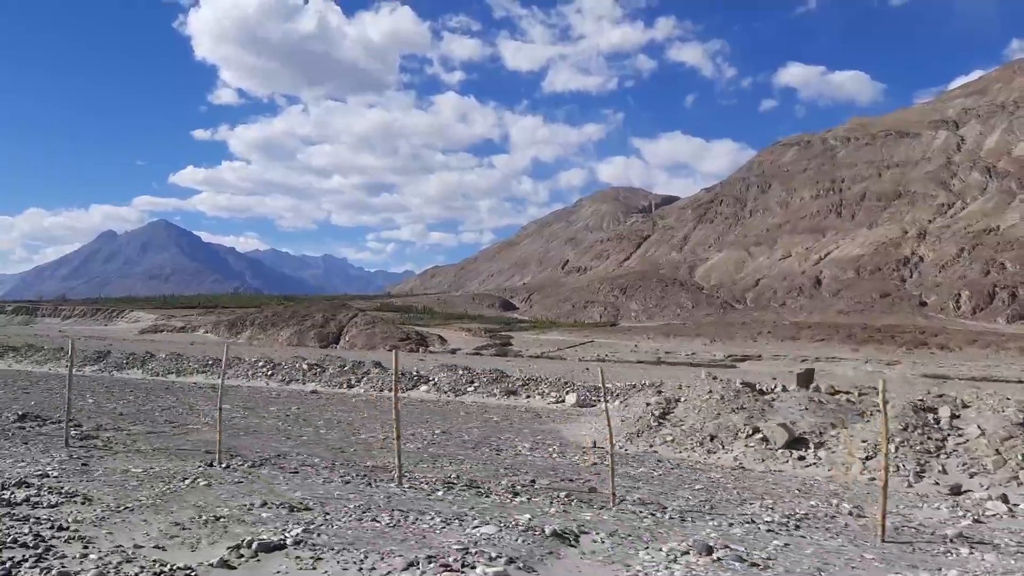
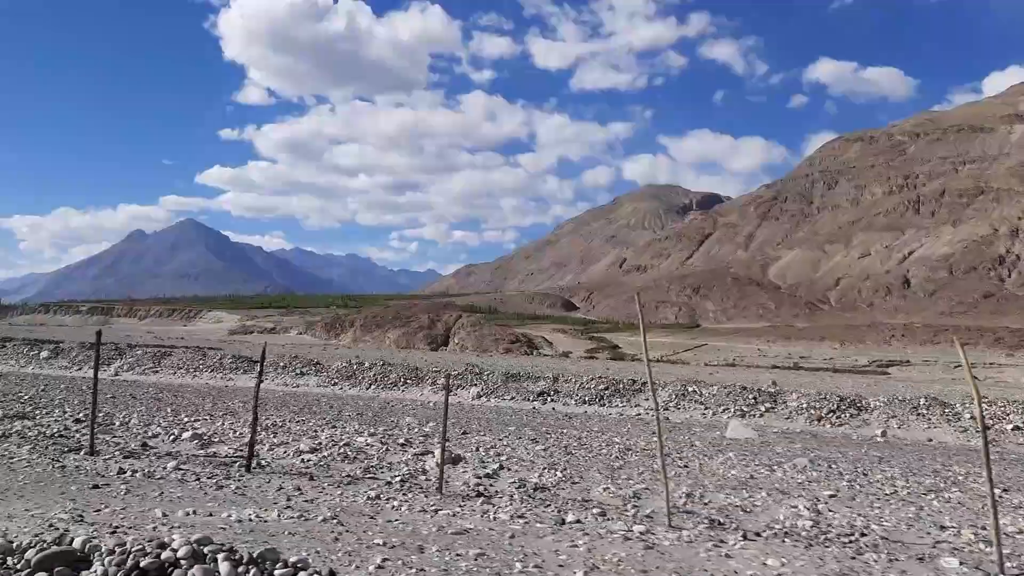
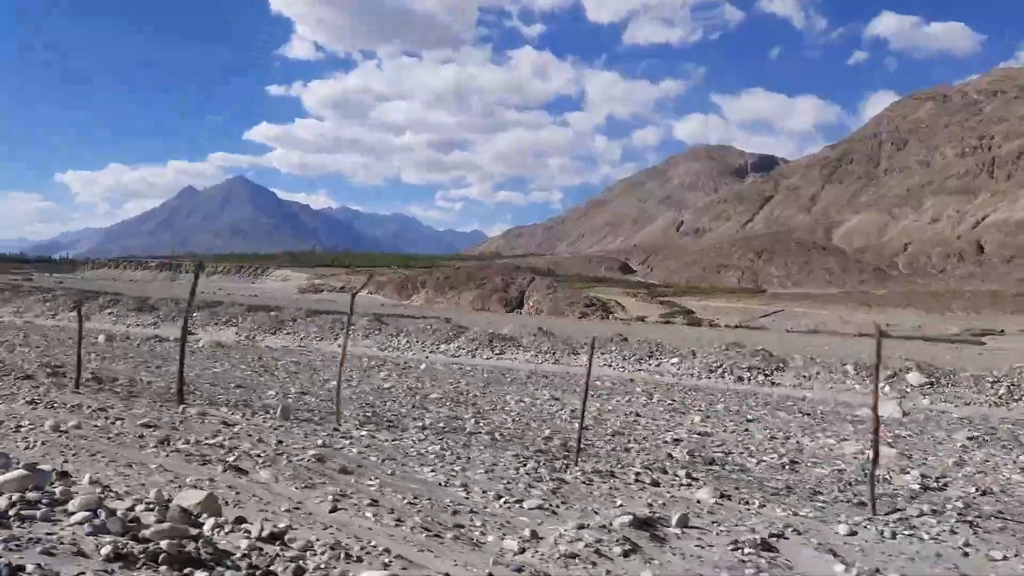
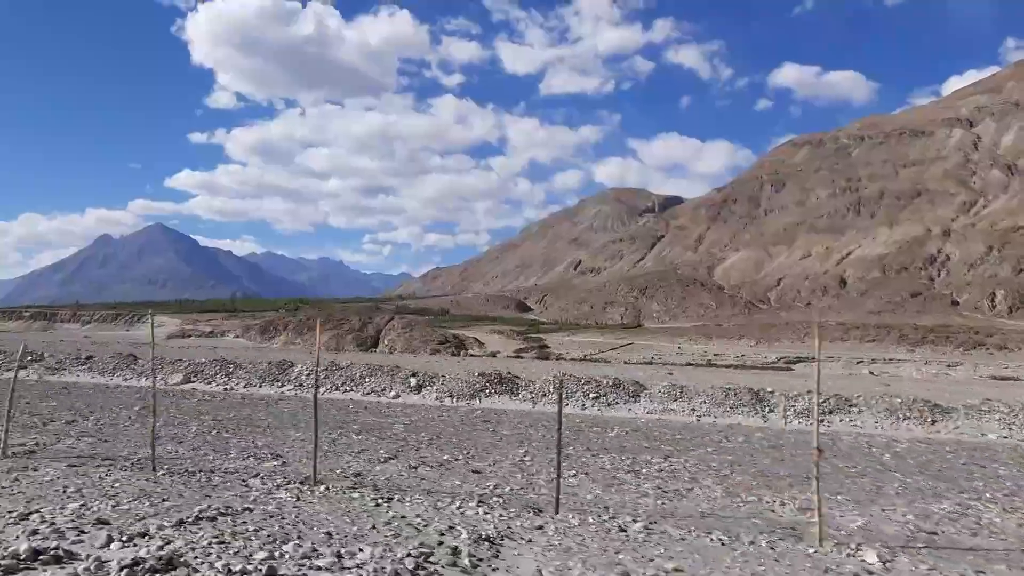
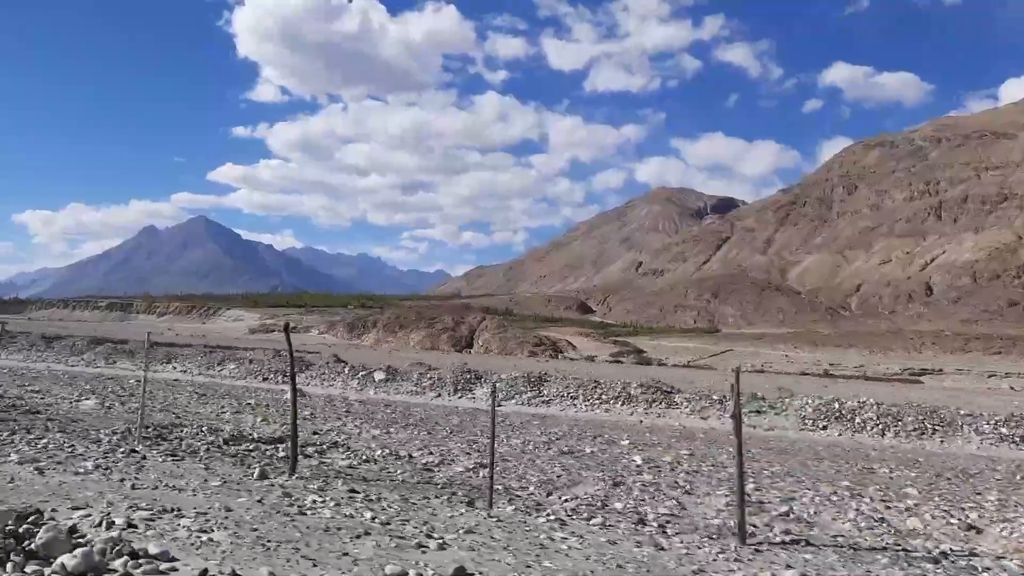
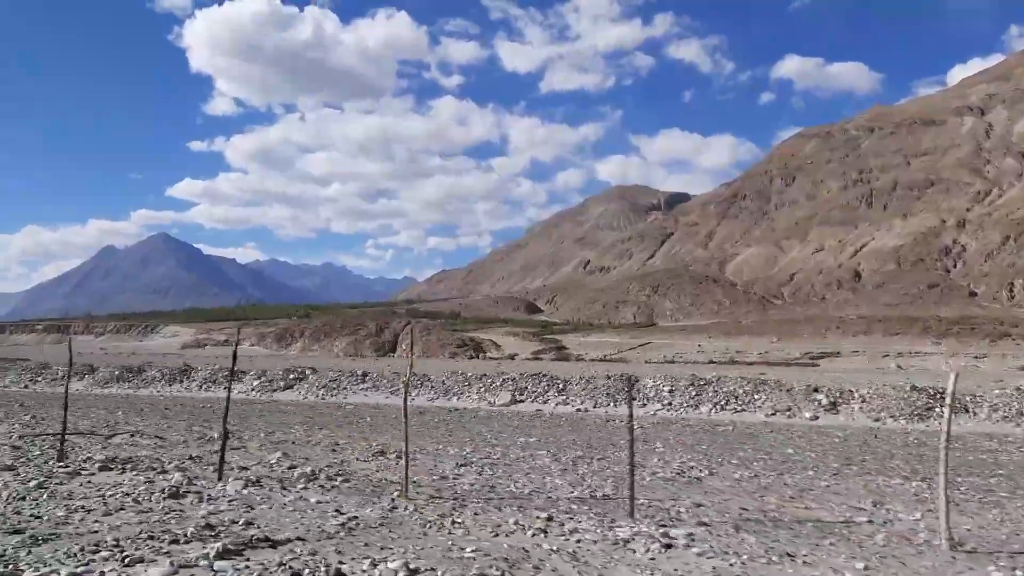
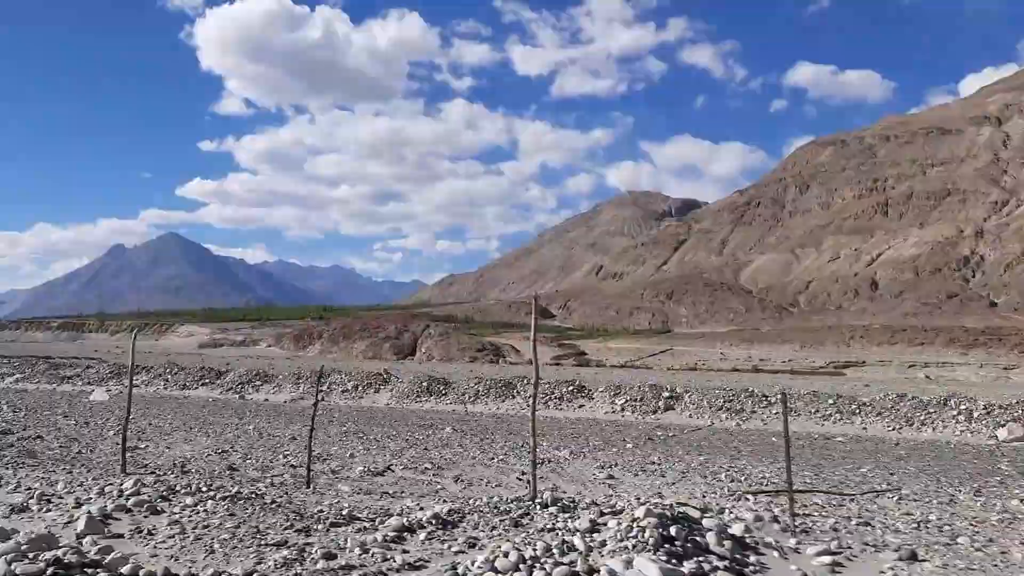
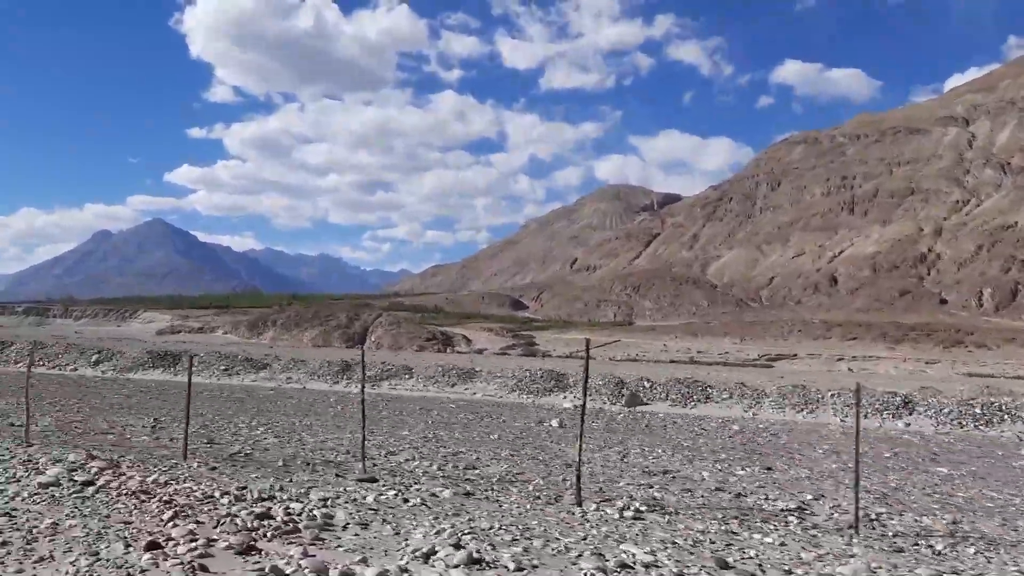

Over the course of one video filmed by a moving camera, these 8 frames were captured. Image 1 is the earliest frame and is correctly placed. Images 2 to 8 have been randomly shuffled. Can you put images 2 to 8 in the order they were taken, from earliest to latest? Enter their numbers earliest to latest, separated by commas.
8, 4, 6, 7, 2, 5, 3
